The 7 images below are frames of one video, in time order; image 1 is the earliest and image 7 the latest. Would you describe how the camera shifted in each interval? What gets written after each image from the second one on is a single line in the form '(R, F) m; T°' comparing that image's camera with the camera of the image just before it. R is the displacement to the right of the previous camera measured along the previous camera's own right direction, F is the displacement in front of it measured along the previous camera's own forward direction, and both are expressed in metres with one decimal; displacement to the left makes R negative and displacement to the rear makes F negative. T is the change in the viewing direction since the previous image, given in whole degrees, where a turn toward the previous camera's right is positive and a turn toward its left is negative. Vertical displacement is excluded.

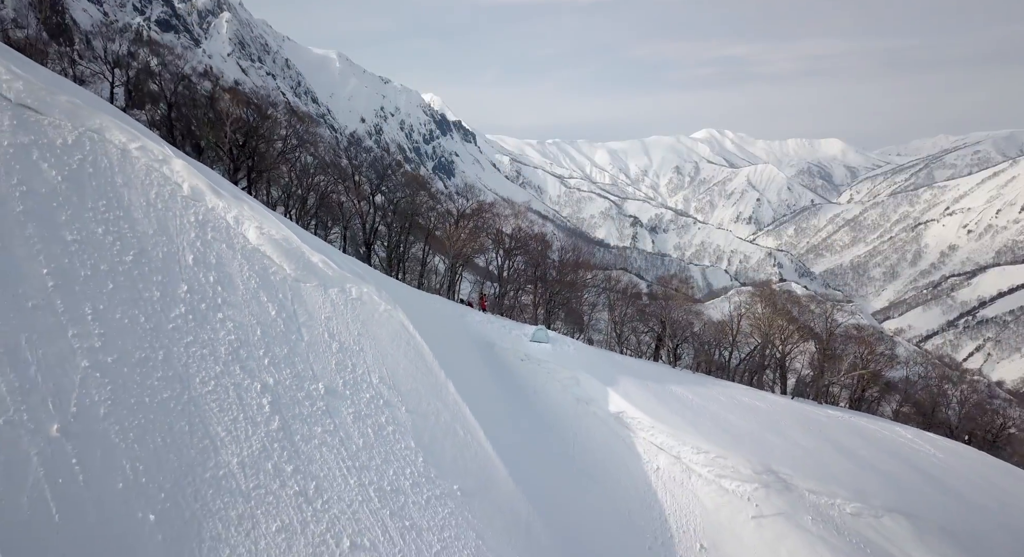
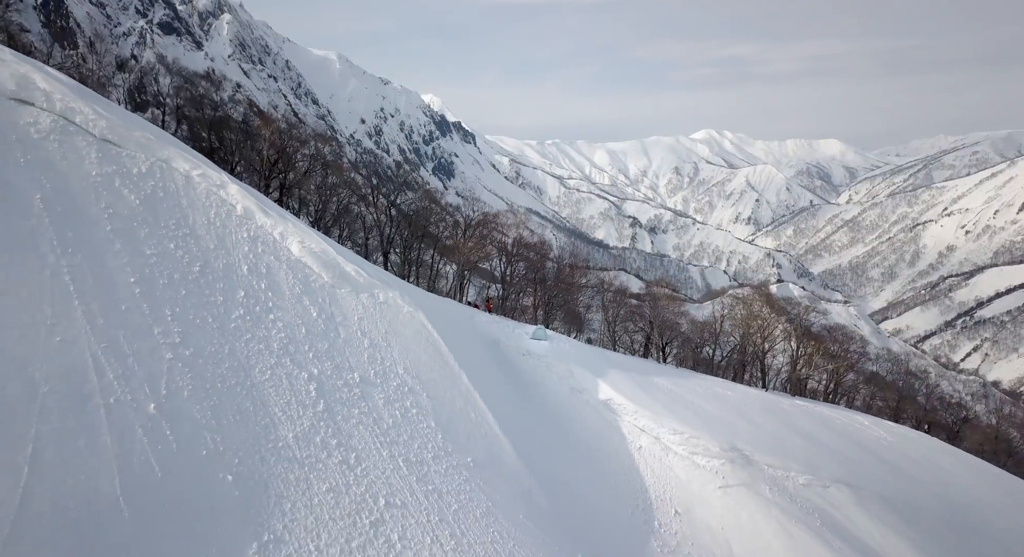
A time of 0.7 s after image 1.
(-0.1, -1.4) m; 0°
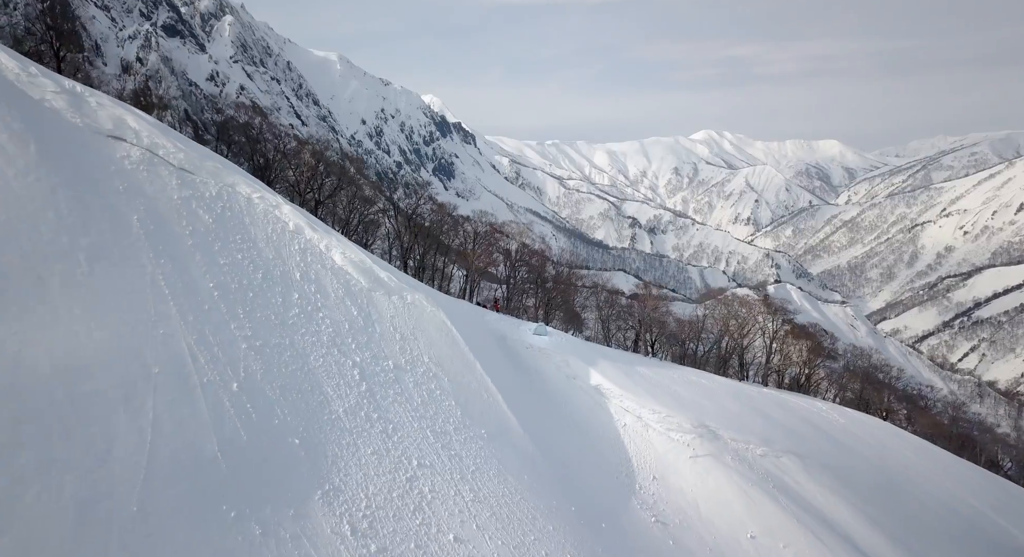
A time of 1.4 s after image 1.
(-0.1, -1.9) m; 0°
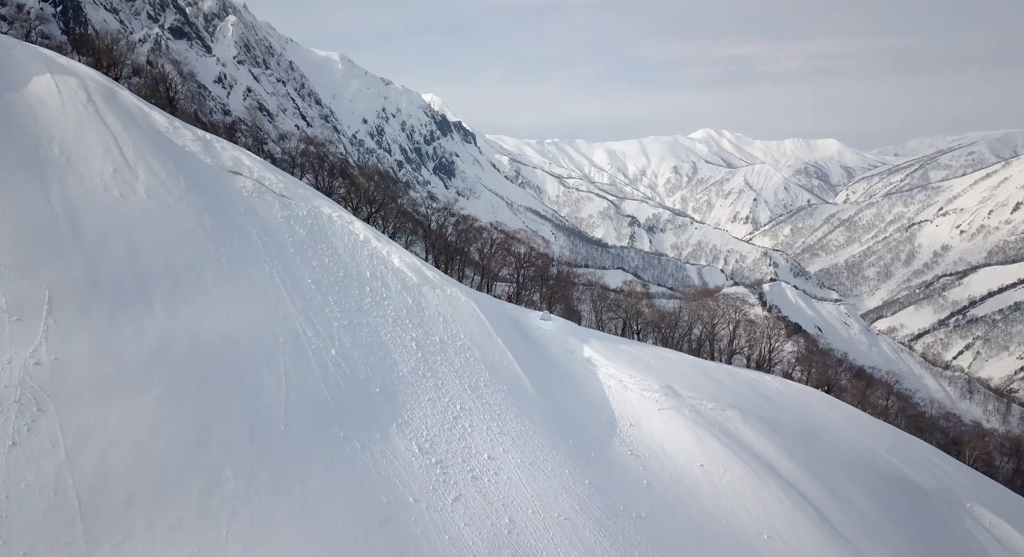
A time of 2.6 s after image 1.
(-0.4, -3.8) m; 0°
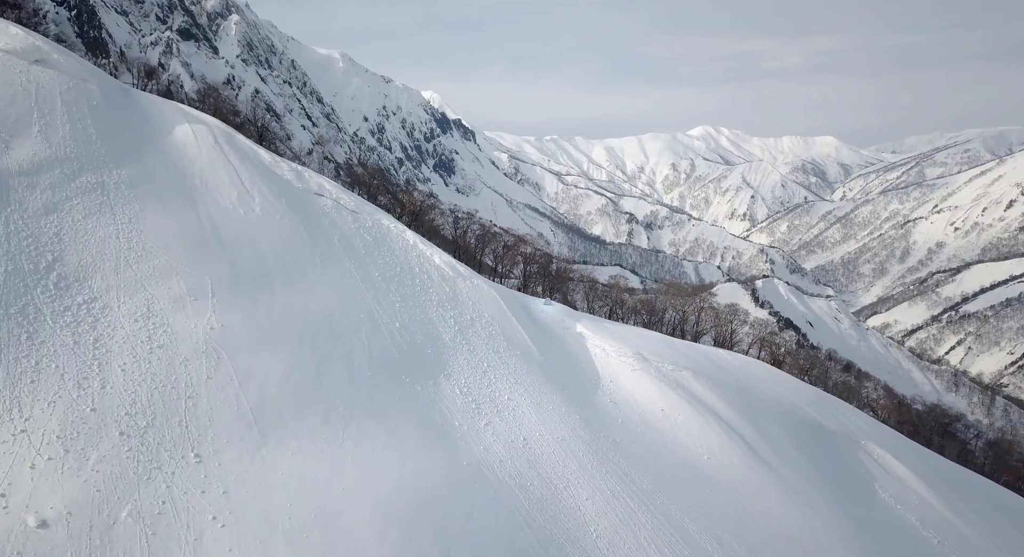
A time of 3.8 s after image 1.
(-0.5, -5.1) m; 0°
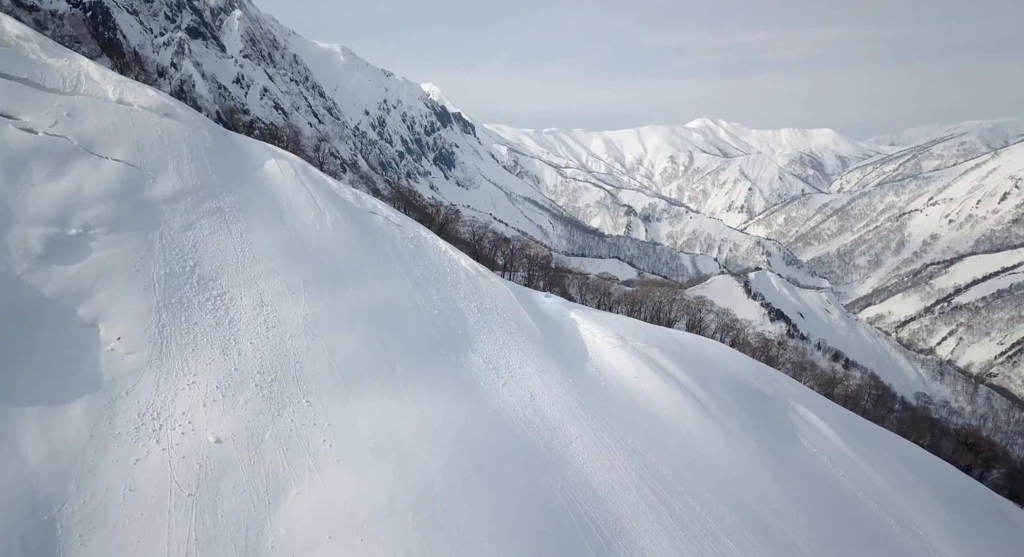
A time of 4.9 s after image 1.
(-0.5, -6.0) m; 0°
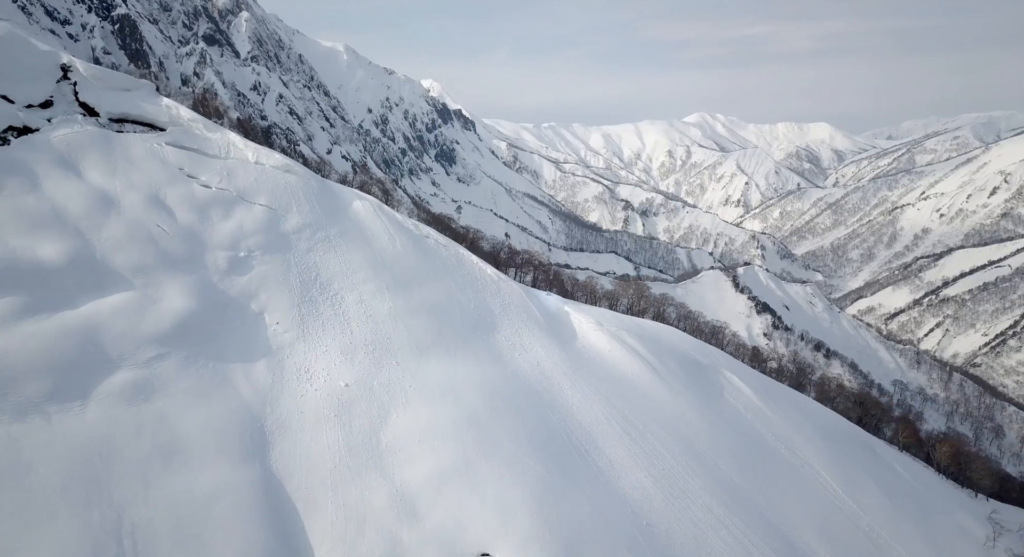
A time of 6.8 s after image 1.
(-0.9, -10.9) m; 0°
